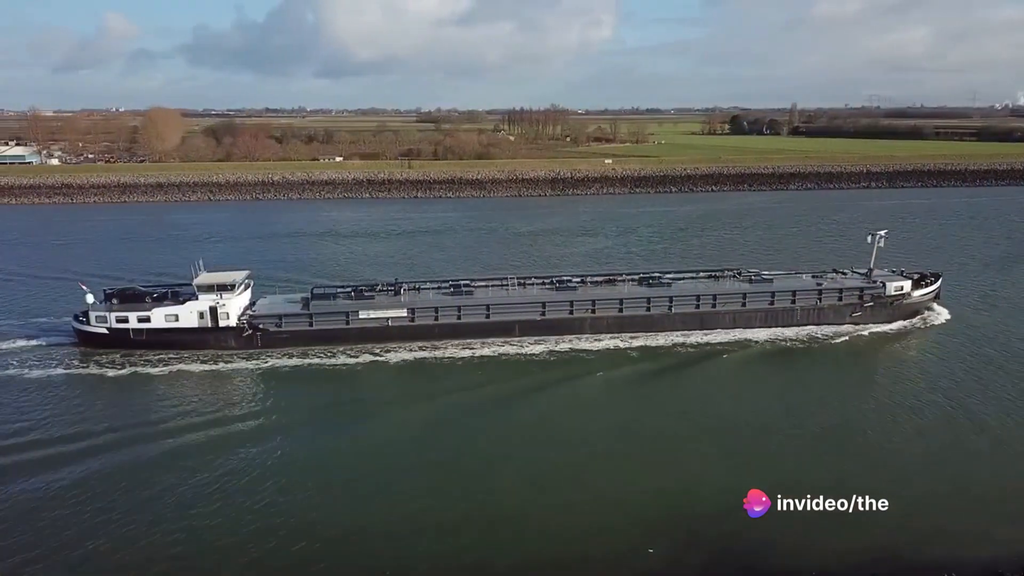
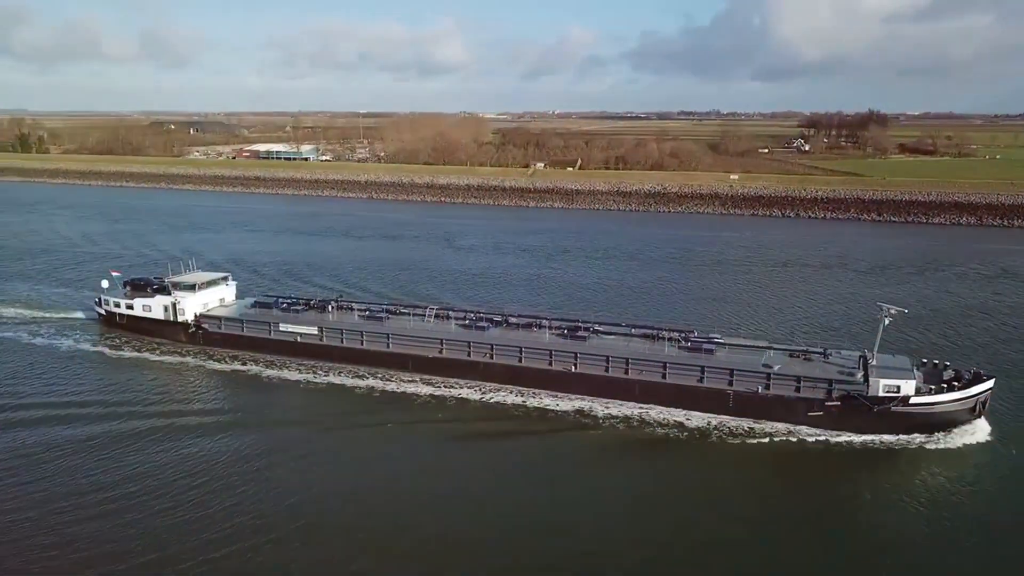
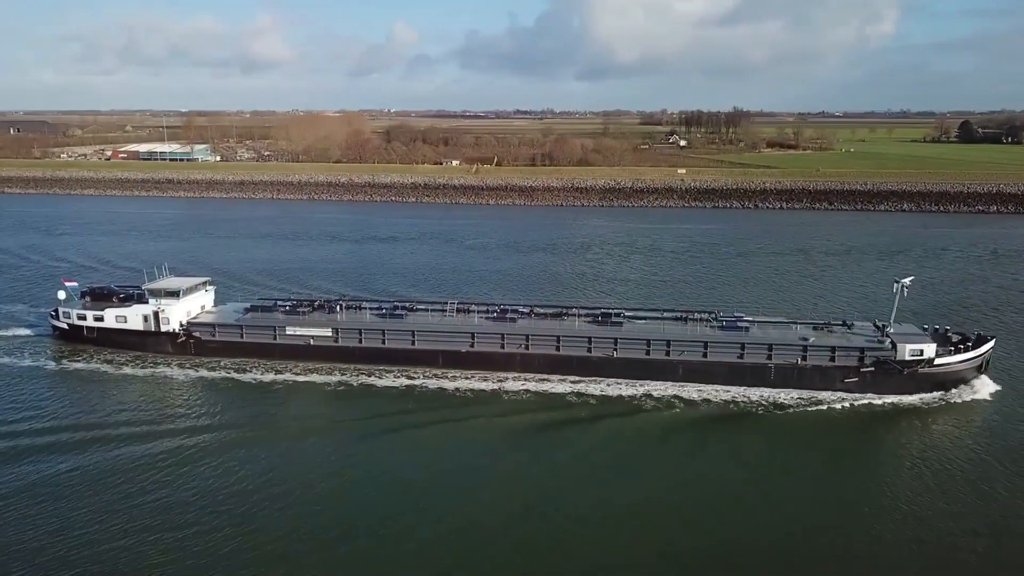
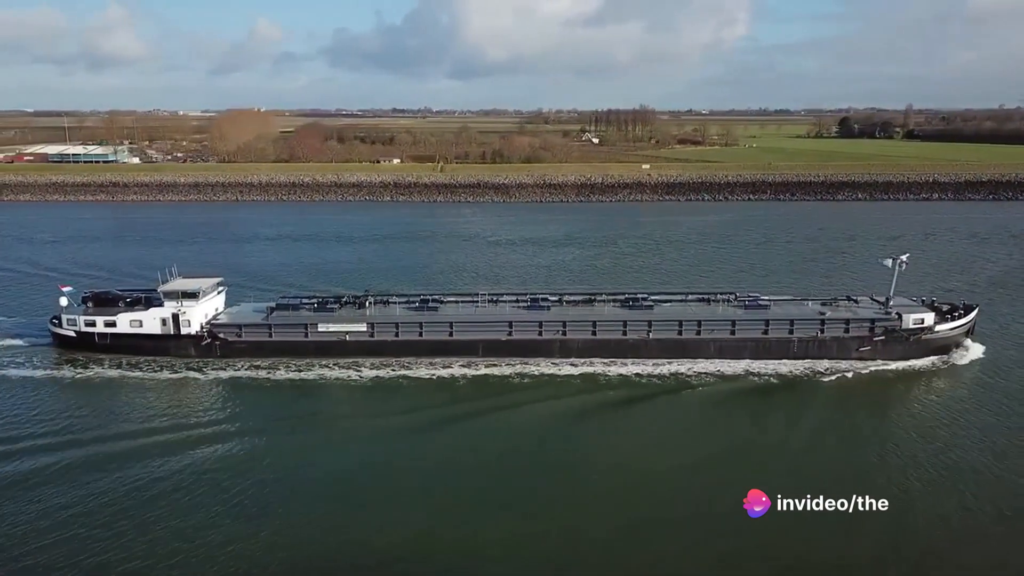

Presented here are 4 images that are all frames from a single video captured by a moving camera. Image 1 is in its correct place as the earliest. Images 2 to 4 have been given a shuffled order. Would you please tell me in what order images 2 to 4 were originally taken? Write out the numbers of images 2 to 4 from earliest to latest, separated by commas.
4, 3, 2
